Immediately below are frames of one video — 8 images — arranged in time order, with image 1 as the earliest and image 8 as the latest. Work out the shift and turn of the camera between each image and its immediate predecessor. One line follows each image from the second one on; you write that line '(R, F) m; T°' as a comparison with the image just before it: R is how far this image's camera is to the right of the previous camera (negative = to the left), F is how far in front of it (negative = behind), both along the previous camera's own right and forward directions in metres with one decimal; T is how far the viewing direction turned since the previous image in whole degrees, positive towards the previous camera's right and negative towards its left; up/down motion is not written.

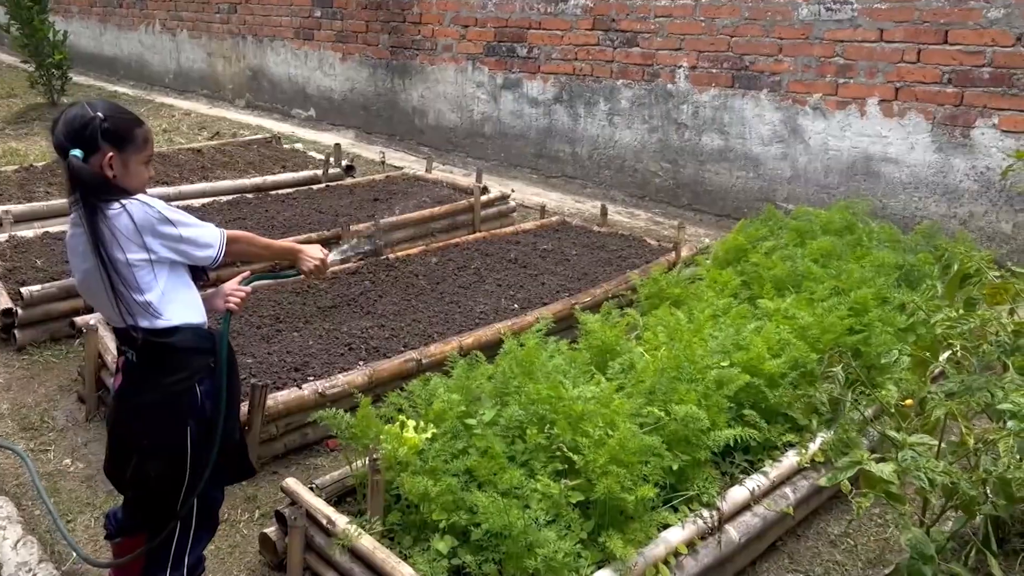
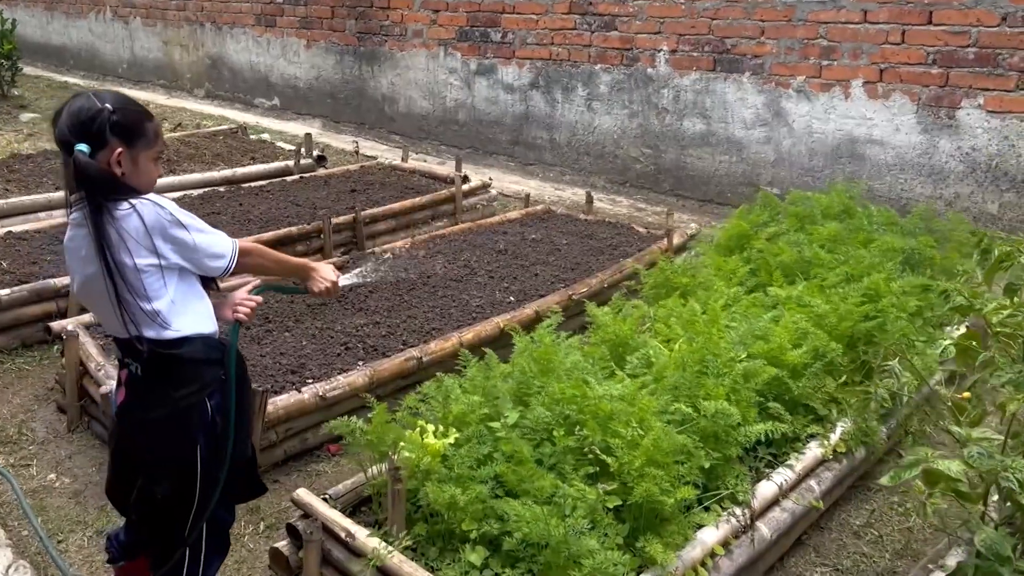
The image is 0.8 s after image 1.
(-0.2, +0.2) m; +3°
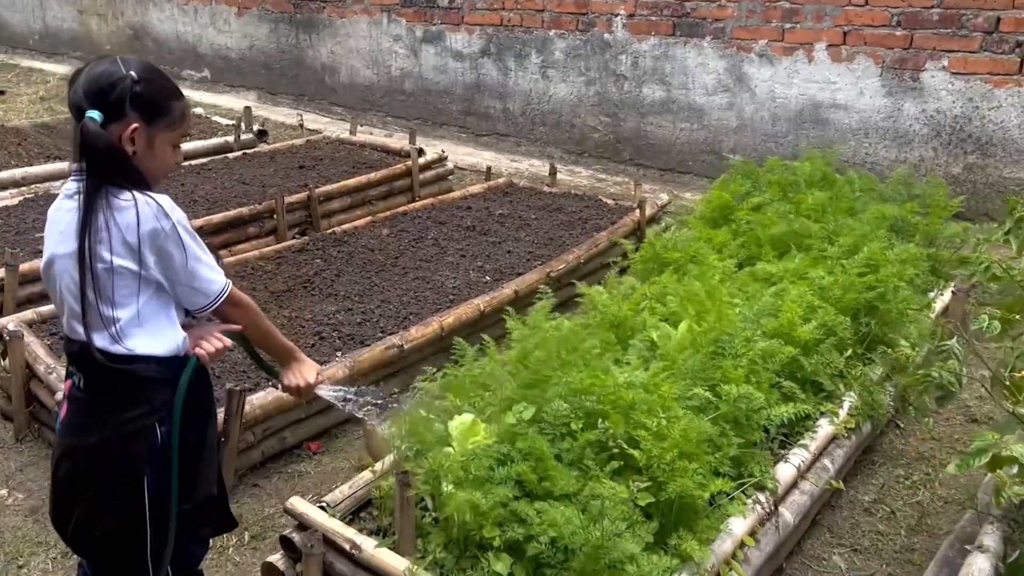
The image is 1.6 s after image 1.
(-0.3, +0.3) m; +5°
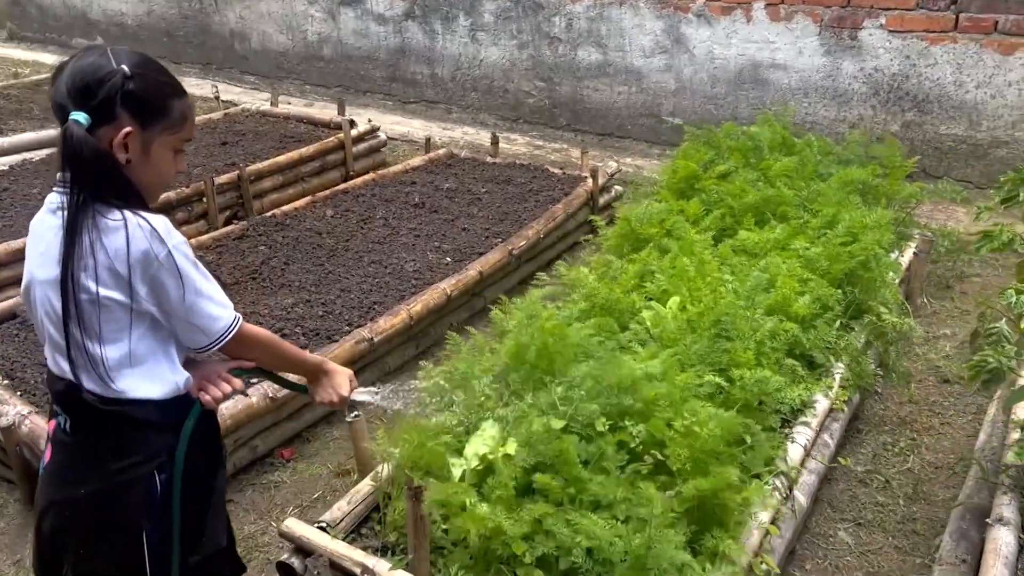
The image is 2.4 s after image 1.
(-0.3, +0.2) m; +6°
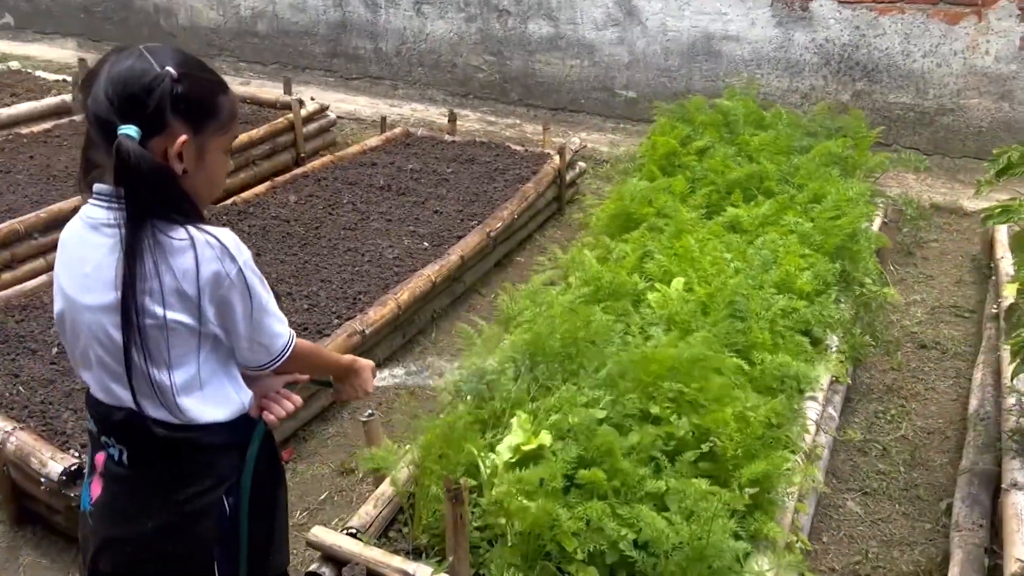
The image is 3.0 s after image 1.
(-0.3, +0.1) m; +5°
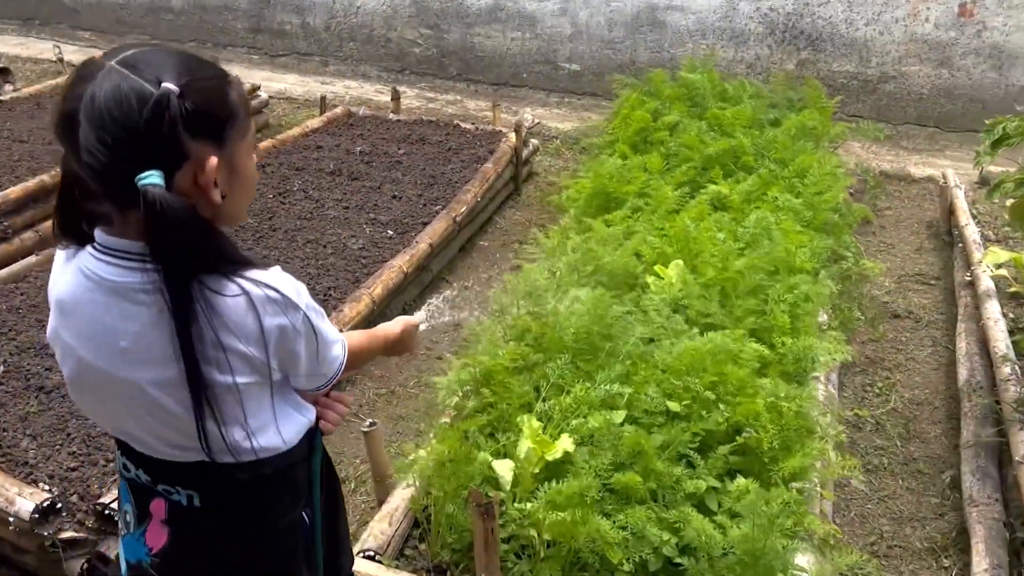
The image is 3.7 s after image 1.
(-0.3, +0.2) m; +6°
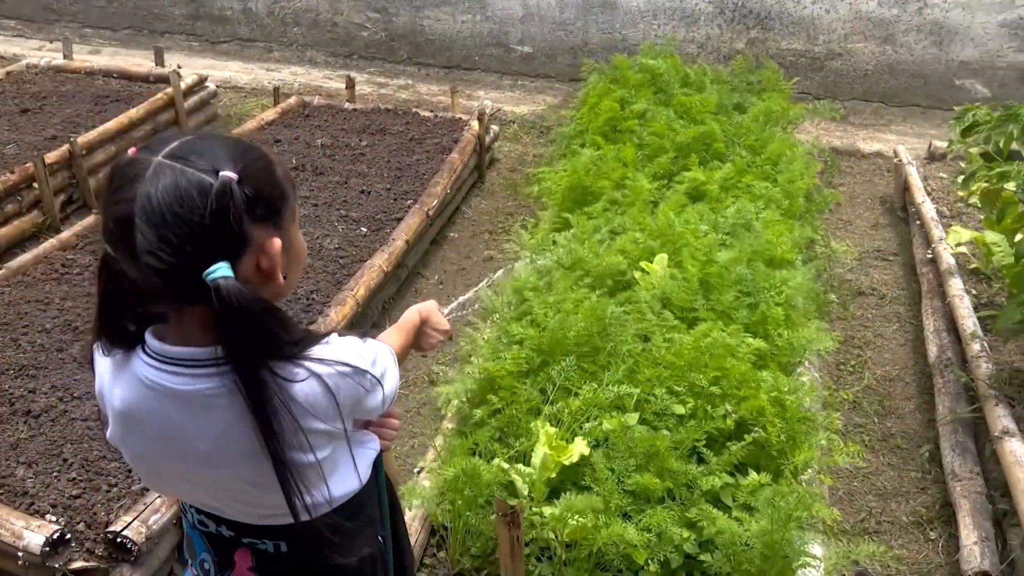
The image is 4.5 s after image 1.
(-0.2, 0.0) m; +4°
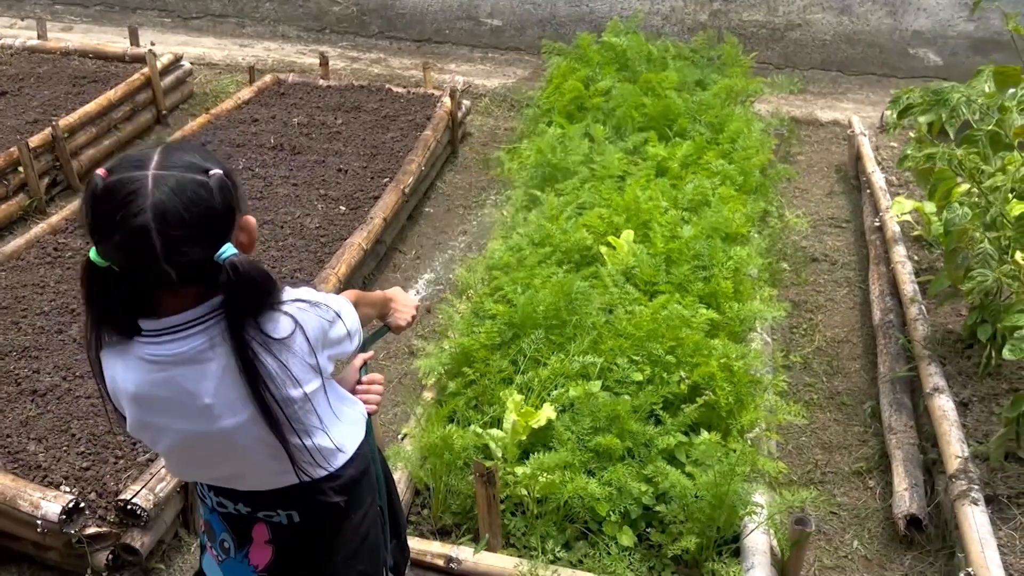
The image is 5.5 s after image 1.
(0.0, -0.3) m; +2°
